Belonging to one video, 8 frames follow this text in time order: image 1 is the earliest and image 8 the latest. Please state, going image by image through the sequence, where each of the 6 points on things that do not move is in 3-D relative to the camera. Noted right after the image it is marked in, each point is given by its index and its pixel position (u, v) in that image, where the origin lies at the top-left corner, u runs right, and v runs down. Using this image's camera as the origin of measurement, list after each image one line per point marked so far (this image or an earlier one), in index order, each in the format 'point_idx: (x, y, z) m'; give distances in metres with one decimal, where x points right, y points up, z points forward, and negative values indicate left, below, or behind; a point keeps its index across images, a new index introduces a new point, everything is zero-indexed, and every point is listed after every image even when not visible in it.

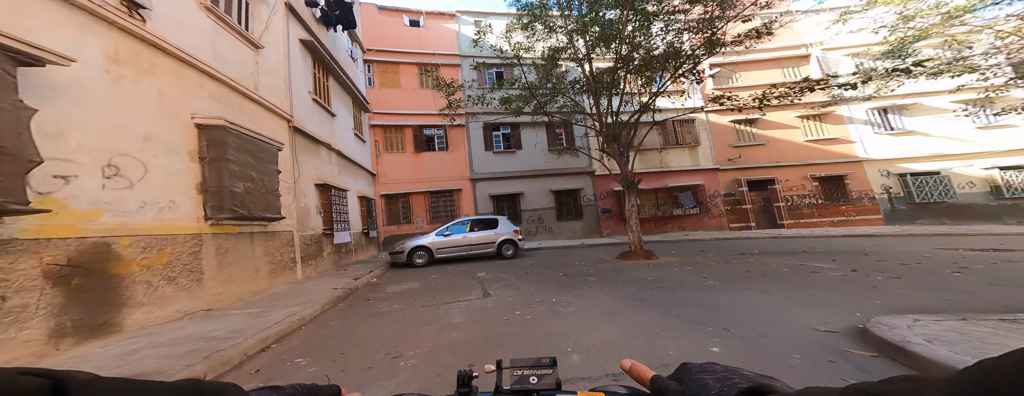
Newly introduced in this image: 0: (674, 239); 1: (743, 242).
0: (+7.0, -1.8, +11.8) m
1: (+8.7, -1.7, +10.5) m
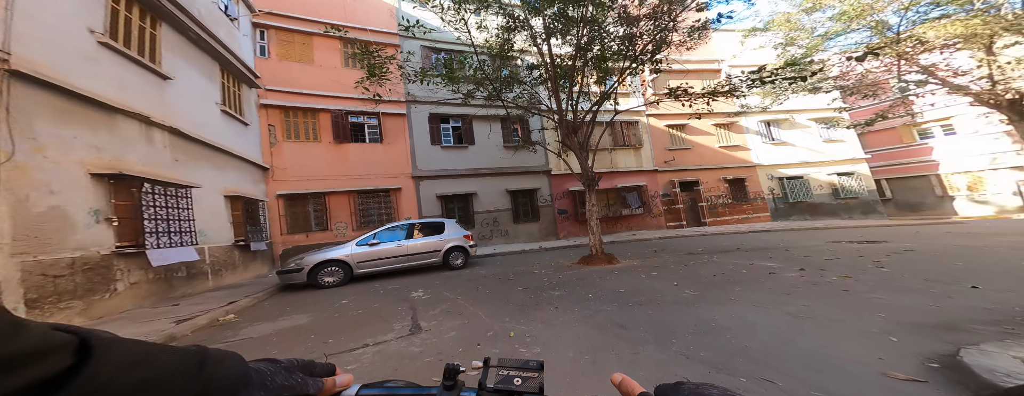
0: (+5.0, -1.9, +12.1) m
1: (+6.9, -1.8, +11.1) m
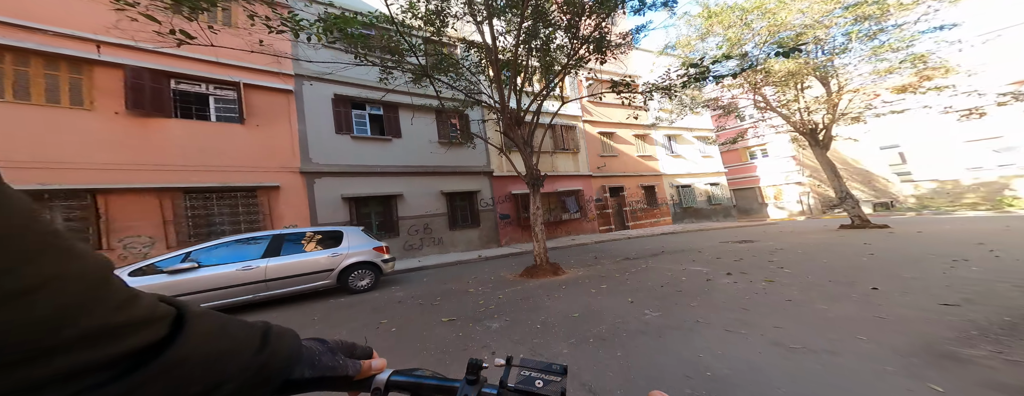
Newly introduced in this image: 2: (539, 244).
0: (+2.4, -2.1, +12.2) m
1: (+4.4, -2.0, +11.7) m
2: (+0.6, -1.1, +6.8) m
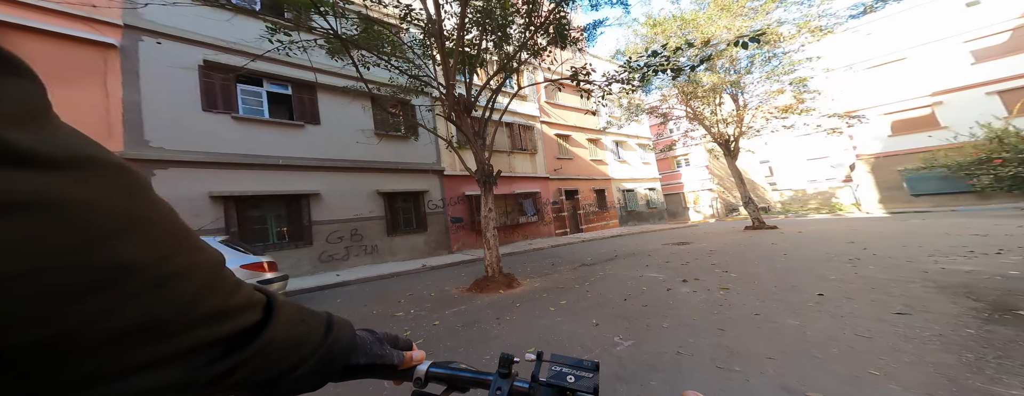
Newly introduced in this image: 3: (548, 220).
0: (+0.4, -2.2, +11.9) m
1: (+2.5, -2.2, +11.6) m
2: (-0.5, -1.2, +6.2) m
3: (+2.1, -1.3, +15.7) m
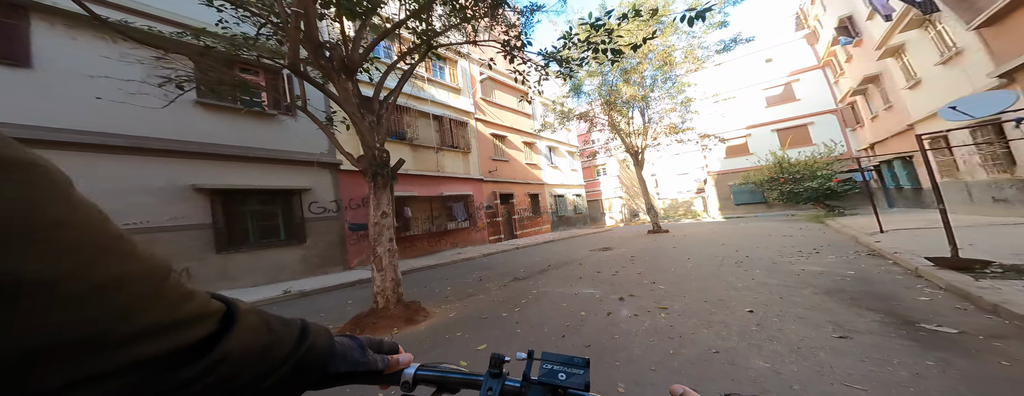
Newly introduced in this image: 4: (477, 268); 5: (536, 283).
0: (-2.6, -2.4, +10.7) m
1: (-0.4, -2.4, +11.0) m
2: (-2.0, -1.2, +5.0) m
3: (-1.8, -1.5, +14.9) m
4: (-1.1, -2.2, +8.6) m
5: (+0.5, -1.9, +6.3) m
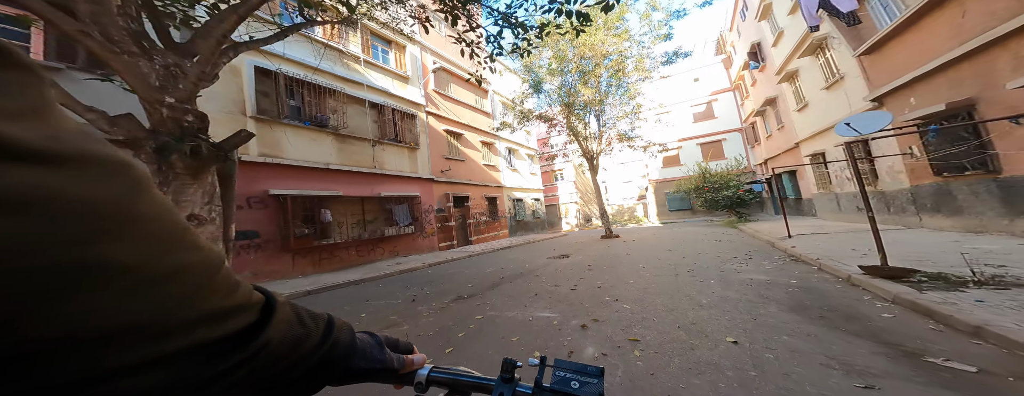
0: (-4.2, -2.4, +9.3) m
1: (-2.2, -2.5, +9.9) m
2: (-2.9, -1.2, +3.8) m
3: (-4.1, -1.7, +13.6) m
4: (-2.5, -2.2, +7.5) m
5: (-0.6, -1.9, +5.4) m
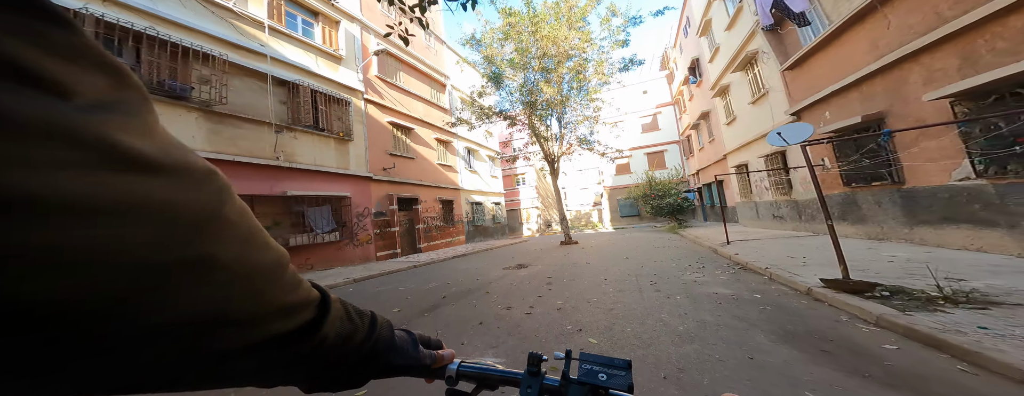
0: (-5.7, -2.4, +7.6) m
1: (-3.7, -2.5, +8.4) m
2: (-3.5, -1.1, +2.3) m
3: (-6.1, -1.7, +11.8) m
4: (-3.7, -2.2, +6.0) m
5: (-1.5, -1.9, +4.2) m
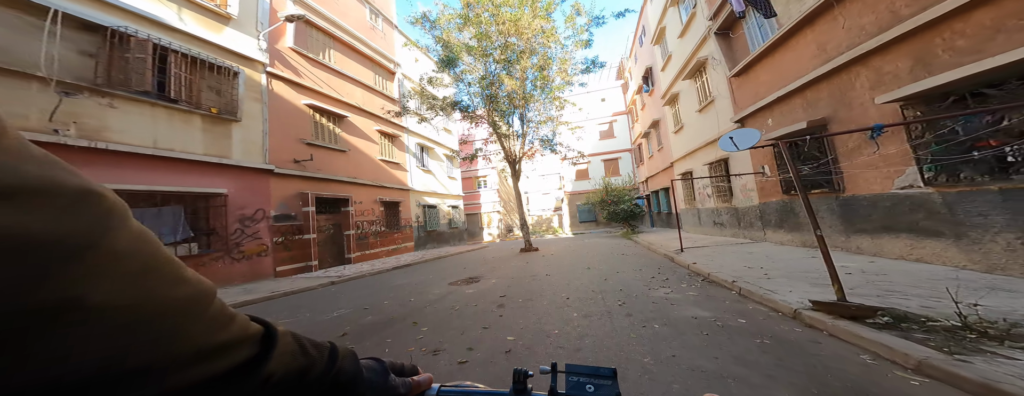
0: (-6.9, -2.3, +5.3) m
1: (-5.1, -2.5, +6.4) m
2: (-4.0, -1.0, +0.4) m
3: (-7.9, -1.6, +9.4) m
4: (-4.7, -2.1, +4.0) m
5: (-2.3, -1.9, +2.5) m
